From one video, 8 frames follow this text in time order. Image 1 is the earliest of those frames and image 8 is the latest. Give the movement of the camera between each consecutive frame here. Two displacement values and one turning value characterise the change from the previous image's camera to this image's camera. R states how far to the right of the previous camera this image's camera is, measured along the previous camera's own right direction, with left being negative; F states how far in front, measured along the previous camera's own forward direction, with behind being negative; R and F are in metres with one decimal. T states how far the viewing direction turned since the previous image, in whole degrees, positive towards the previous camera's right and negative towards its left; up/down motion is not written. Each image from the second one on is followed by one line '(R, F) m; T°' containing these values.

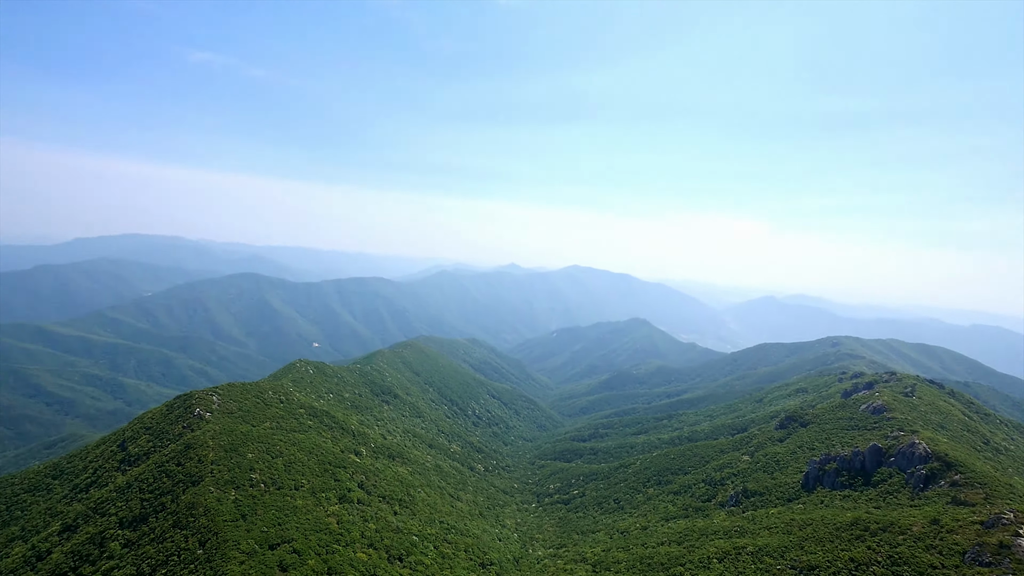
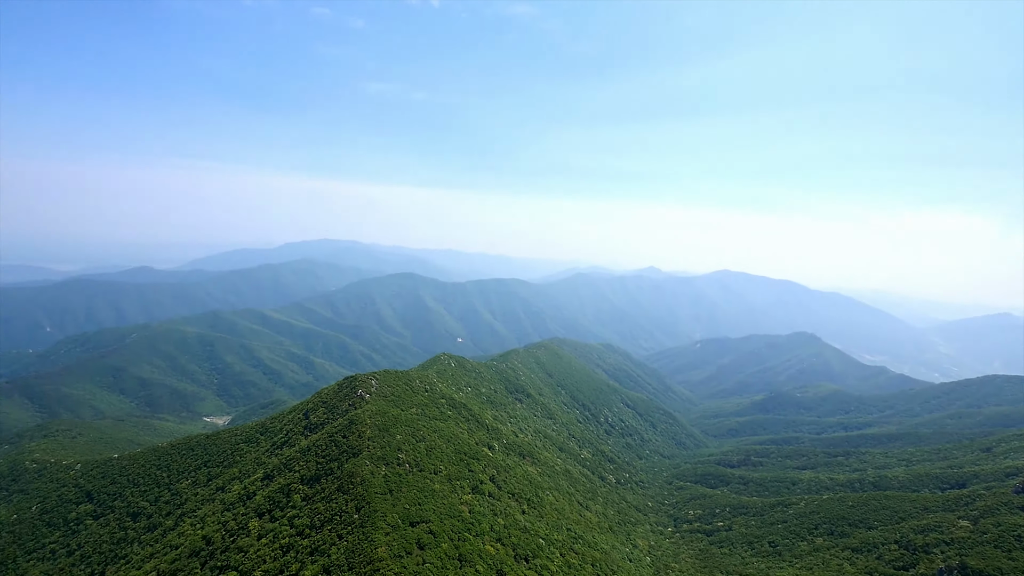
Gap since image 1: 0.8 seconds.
(0.0, +1.8) m; -18°
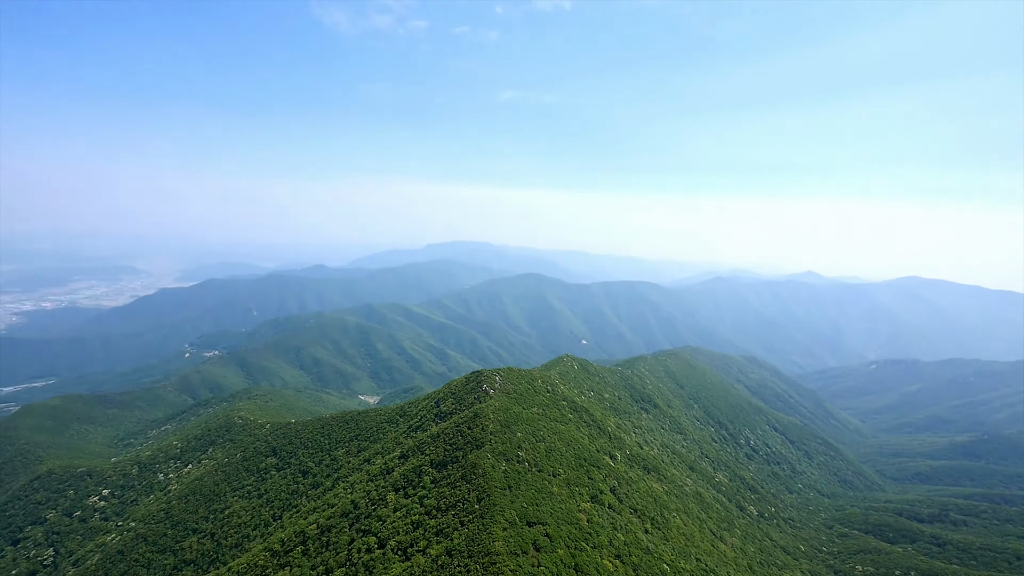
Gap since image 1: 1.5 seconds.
(+0.2, +1.4) m; -17°
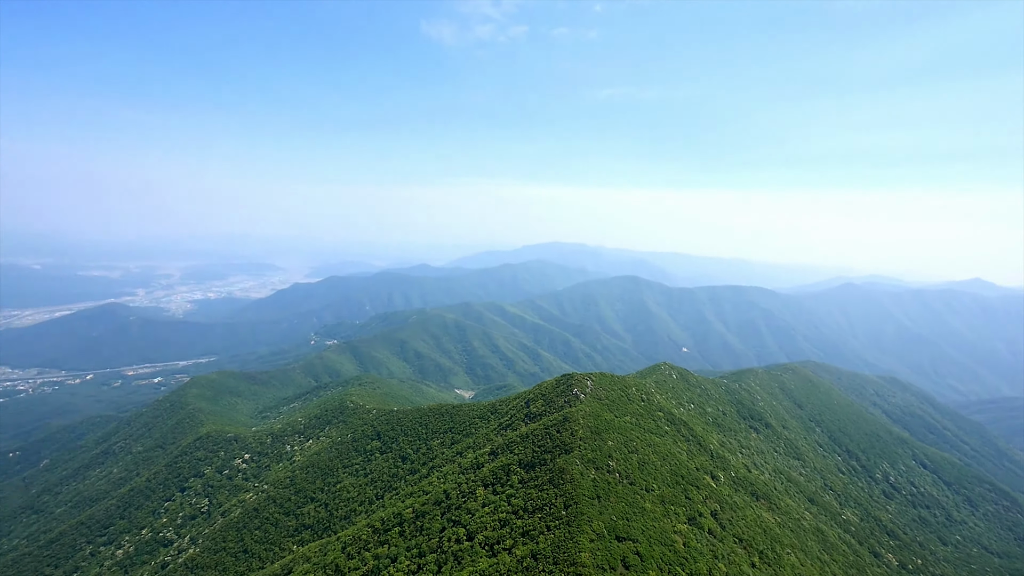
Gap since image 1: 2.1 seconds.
(+0.2, +0.9) m; -12°
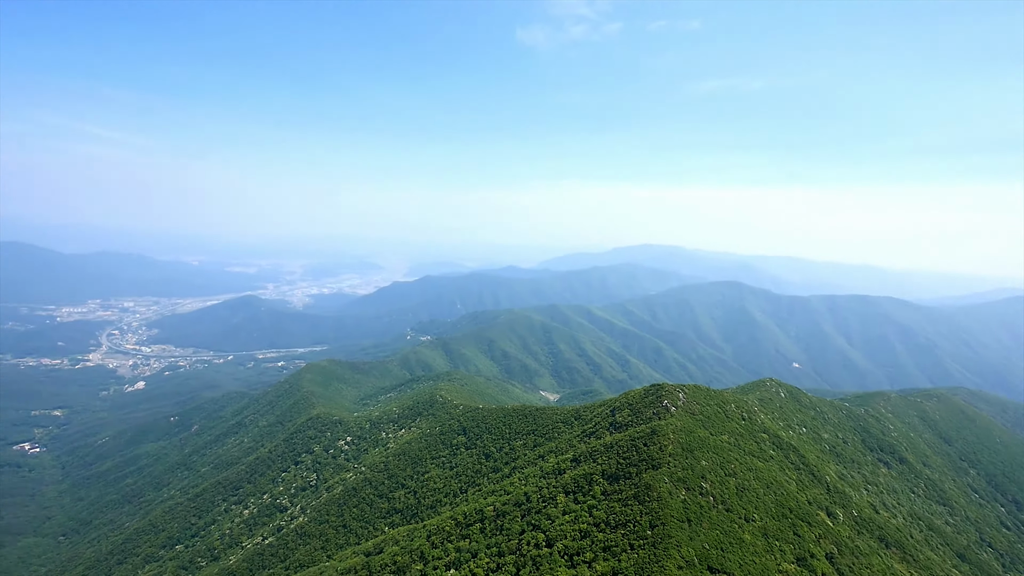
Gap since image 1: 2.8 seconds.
(+0.3, +1.0) m; -12°
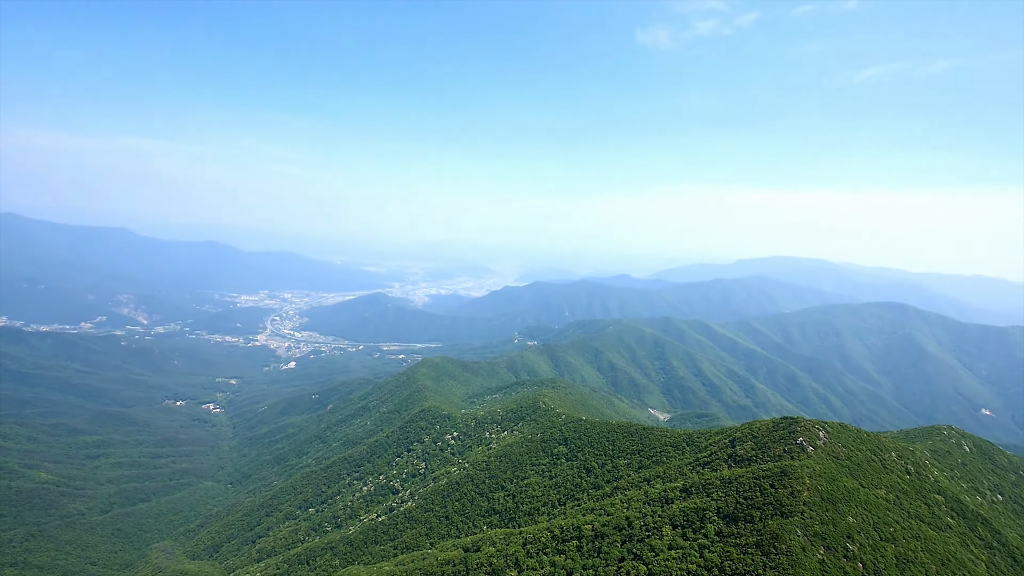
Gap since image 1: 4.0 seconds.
(+0.1, +1.4) m; -14°
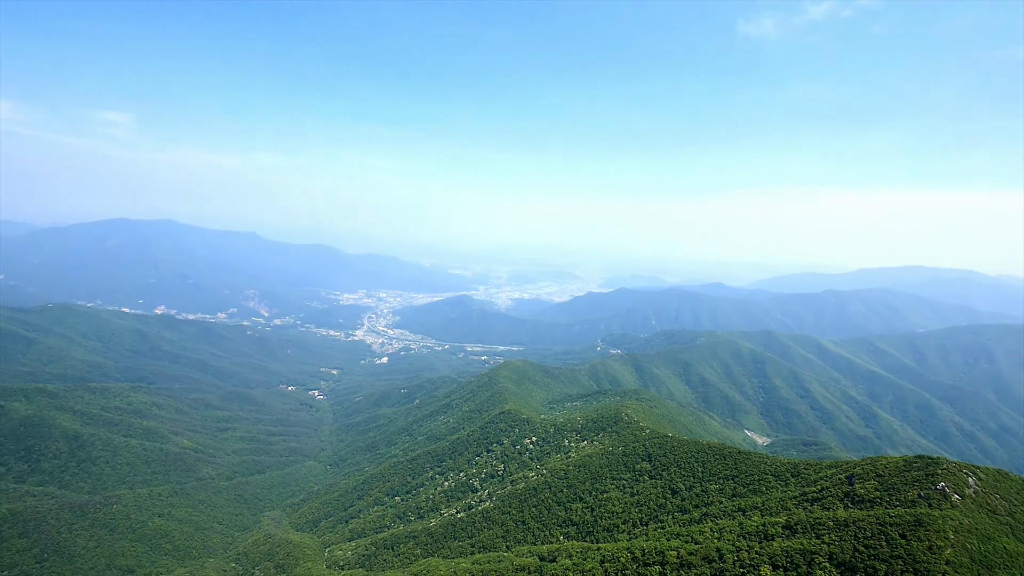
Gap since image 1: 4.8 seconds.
(-0.1, +0.9) m; -11°
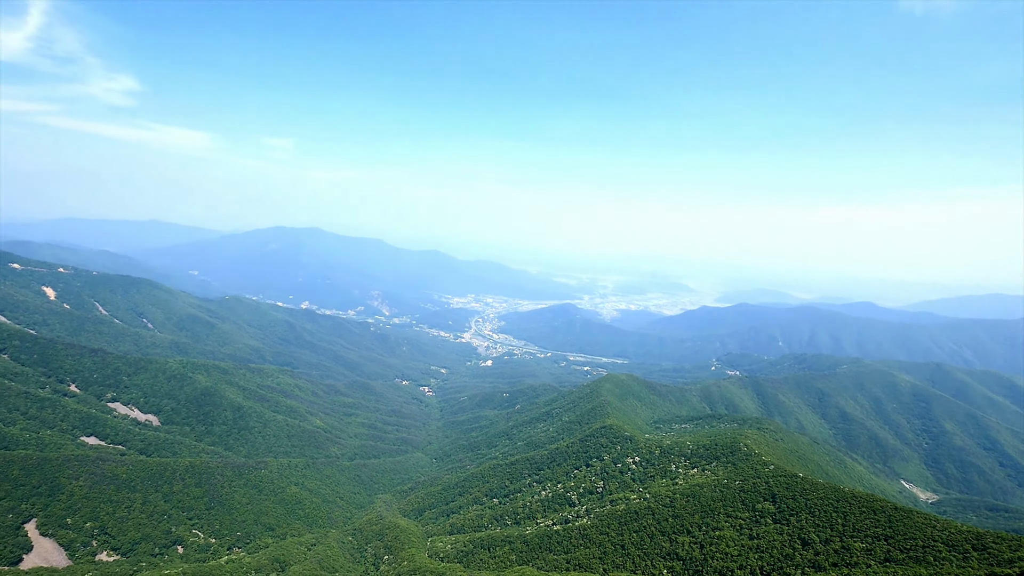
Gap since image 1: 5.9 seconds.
(-0.3, +1.1) m; -14°
